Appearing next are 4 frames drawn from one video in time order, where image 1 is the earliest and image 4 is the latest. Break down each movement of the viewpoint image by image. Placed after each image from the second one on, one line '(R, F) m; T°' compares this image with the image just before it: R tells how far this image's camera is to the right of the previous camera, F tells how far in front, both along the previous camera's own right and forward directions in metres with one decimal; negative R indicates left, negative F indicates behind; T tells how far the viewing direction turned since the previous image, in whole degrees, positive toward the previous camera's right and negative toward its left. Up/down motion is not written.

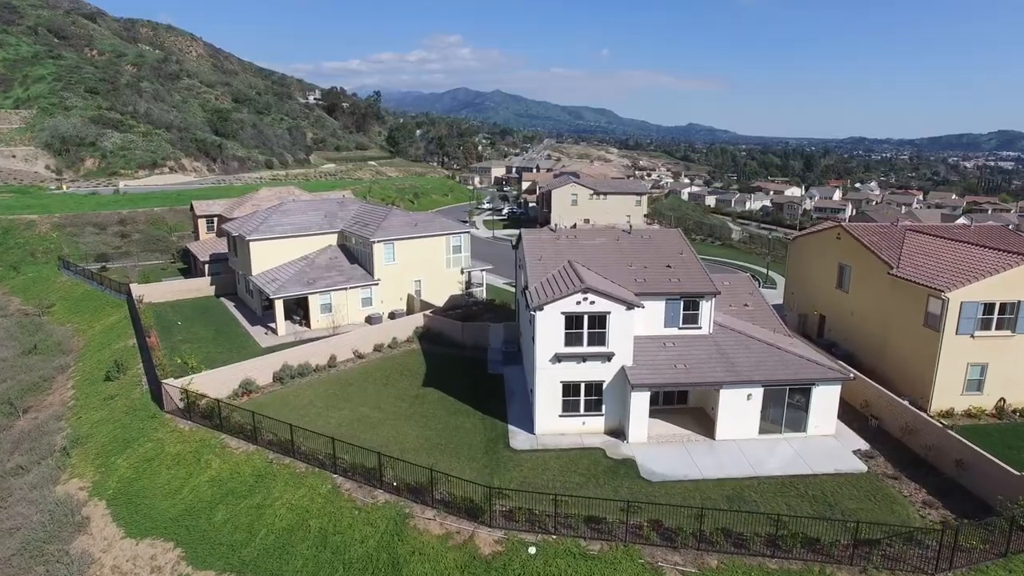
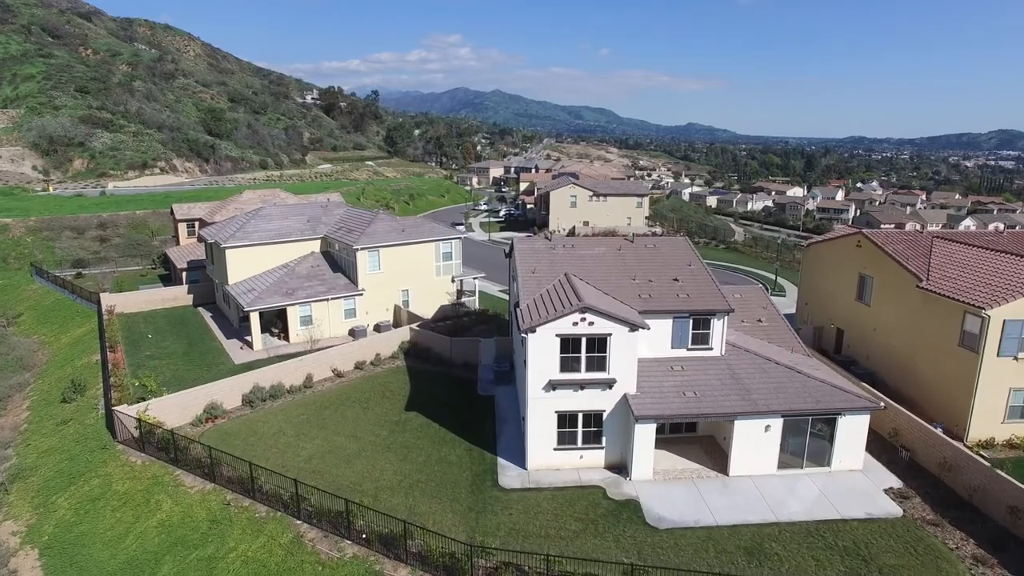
(+0.3, +2.1) m; 0°
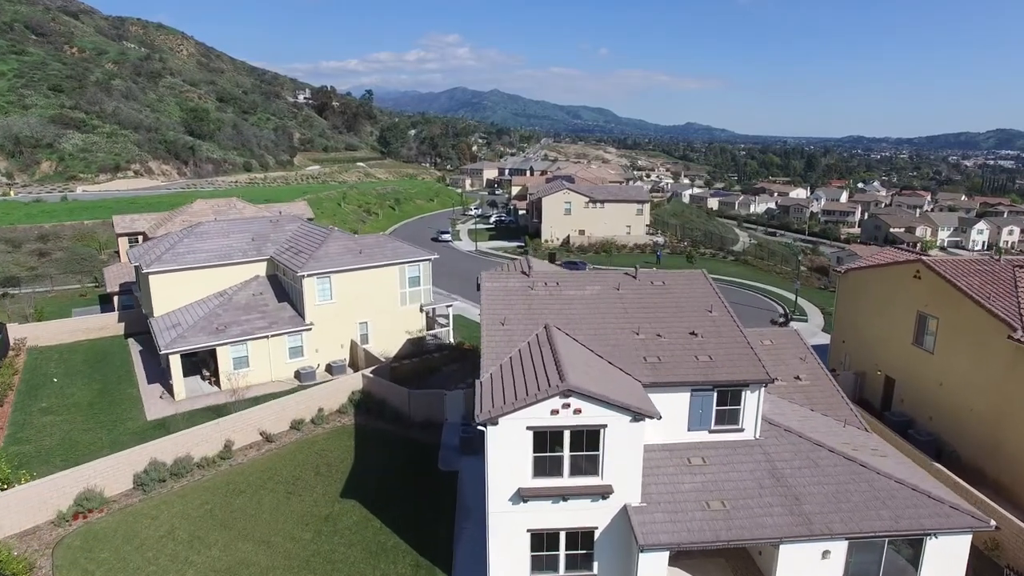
(+1.0, +4.9) m; 0°
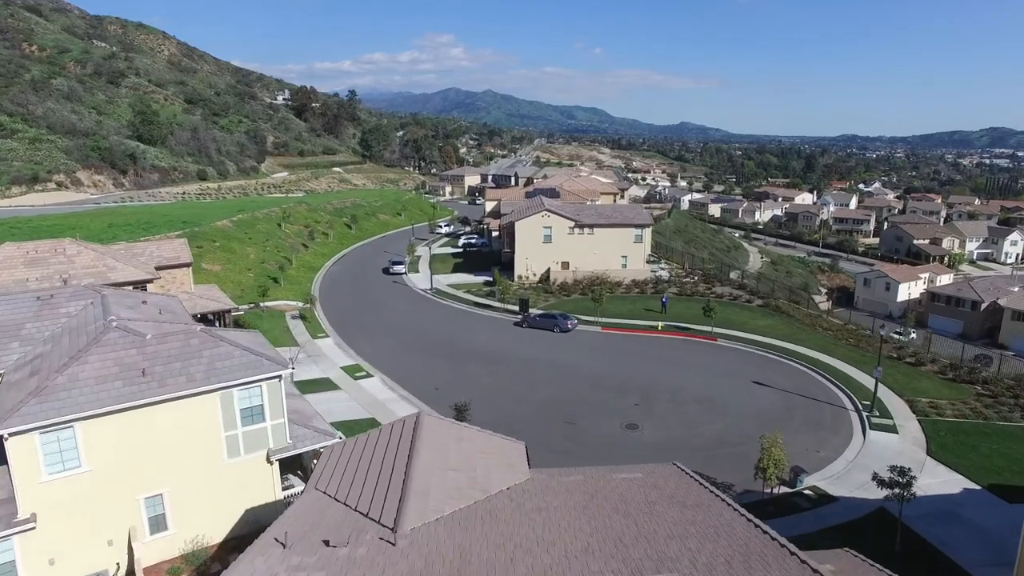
(+2.5, +11.7) m; 0°
